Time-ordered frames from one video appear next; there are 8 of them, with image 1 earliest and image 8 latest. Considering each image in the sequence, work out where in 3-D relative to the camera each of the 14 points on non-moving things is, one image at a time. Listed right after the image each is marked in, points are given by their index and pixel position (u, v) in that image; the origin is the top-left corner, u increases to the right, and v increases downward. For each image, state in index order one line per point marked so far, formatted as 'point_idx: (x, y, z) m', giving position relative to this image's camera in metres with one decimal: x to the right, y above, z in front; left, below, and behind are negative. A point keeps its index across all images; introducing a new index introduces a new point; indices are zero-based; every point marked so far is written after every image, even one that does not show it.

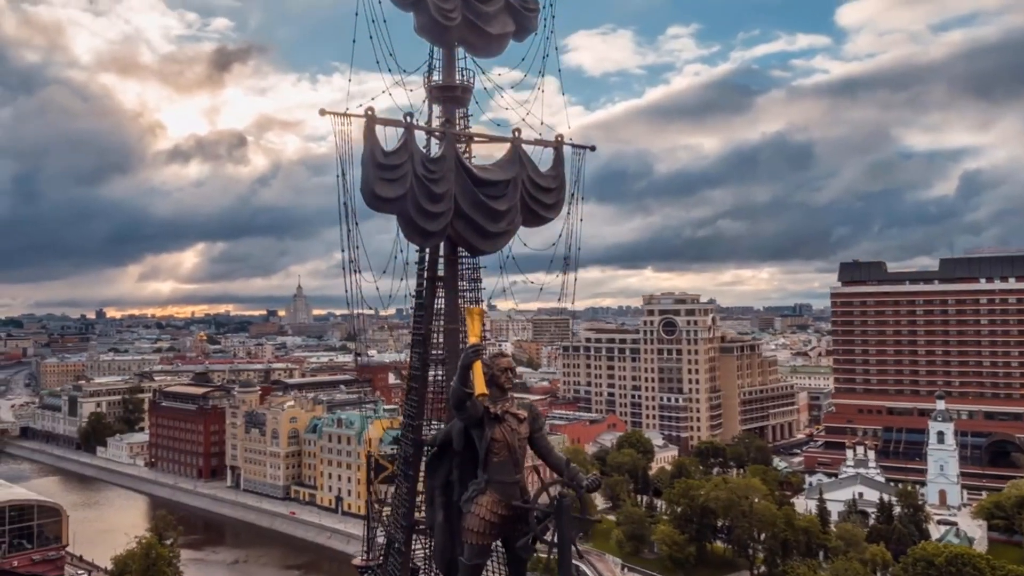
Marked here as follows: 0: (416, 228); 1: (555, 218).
0: (-1.0, +0.6, +8.9) m
1: (+0.5, +0.9, +10.1) m
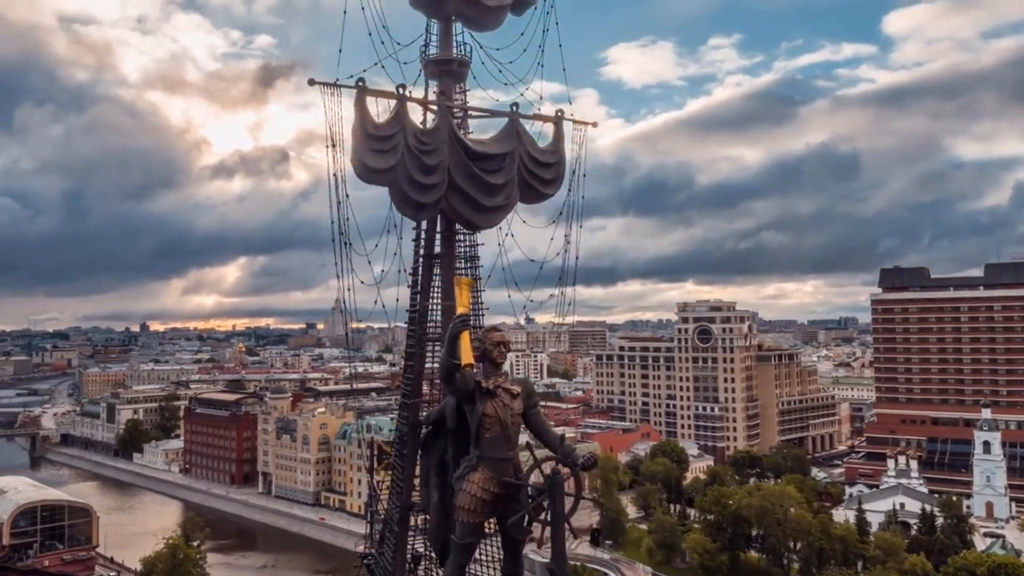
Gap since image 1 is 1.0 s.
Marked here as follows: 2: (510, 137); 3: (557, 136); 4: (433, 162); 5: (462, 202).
0: (-1.1, +0.9, +8.8) m
1: (+0.5, +1.1, +9.9) m
2: (0.0, +1.7, +9.5) m
3: (+0.5, +1.8, +10.0) m
4: (-0.8, +1.3, +8.9) m
5: (-0.5, +0.9, +9.1) m
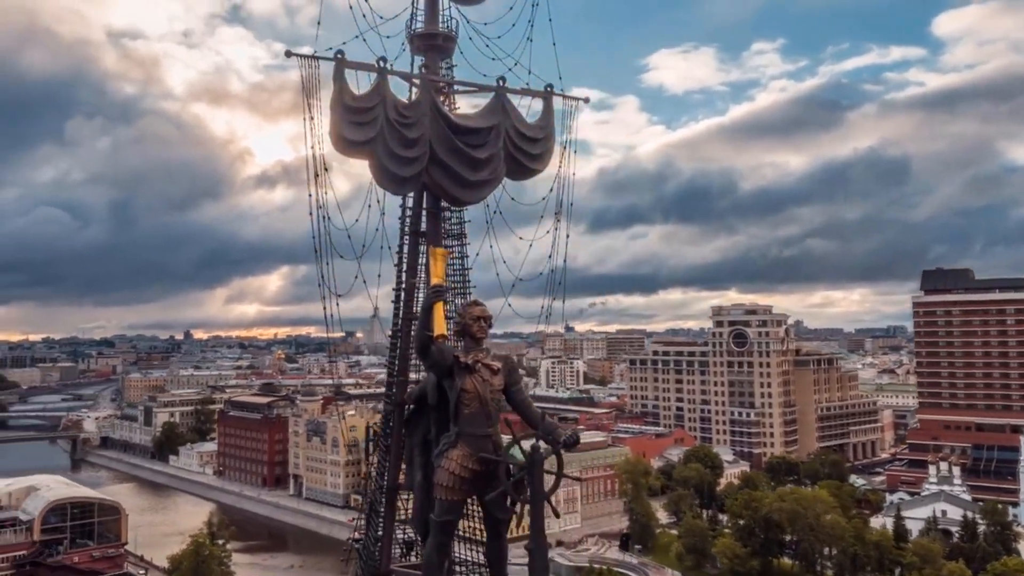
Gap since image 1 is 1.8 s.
0: (-1.2, +1.2, +8.7) m
1: (+0.3, +1.4, +9.7) m
2: (-0.2, +2.0, +9.4) m
3: (+0.4, +2.1, +9.8) m
4: (-1.0, +1.6, +8.8) m
5: (-0.7, +1.2, +9.0) m
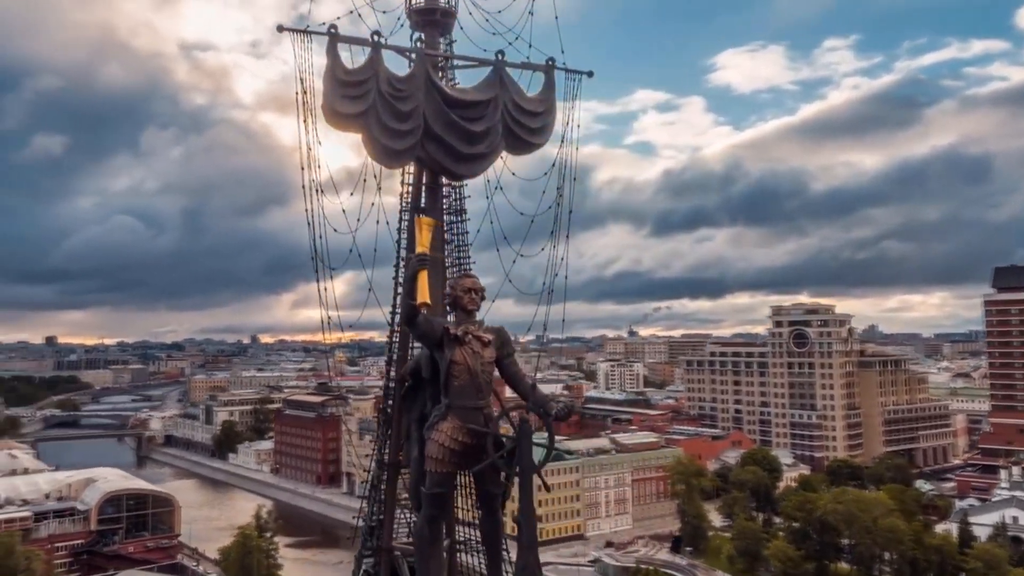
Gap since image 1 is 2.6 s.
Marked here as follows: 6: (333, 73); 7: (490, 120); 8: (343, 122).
0: (-1.3, +1.4, +8.6) m
1: (+0.3, +1.6, +9.6) m
2: (-0.2, +2.2, +9.3) m
3: (+0.4, +2.3, +9.7) m
4: (-1.1, +1.9, +8.7) m
5: (-0.8, +1.5, +8.9) m
6: (-1.8, +2.2, +8.5) m
7: (-0.2, +1.8, +9.1) m
8: (-1.7, +1.7, +8.5) m
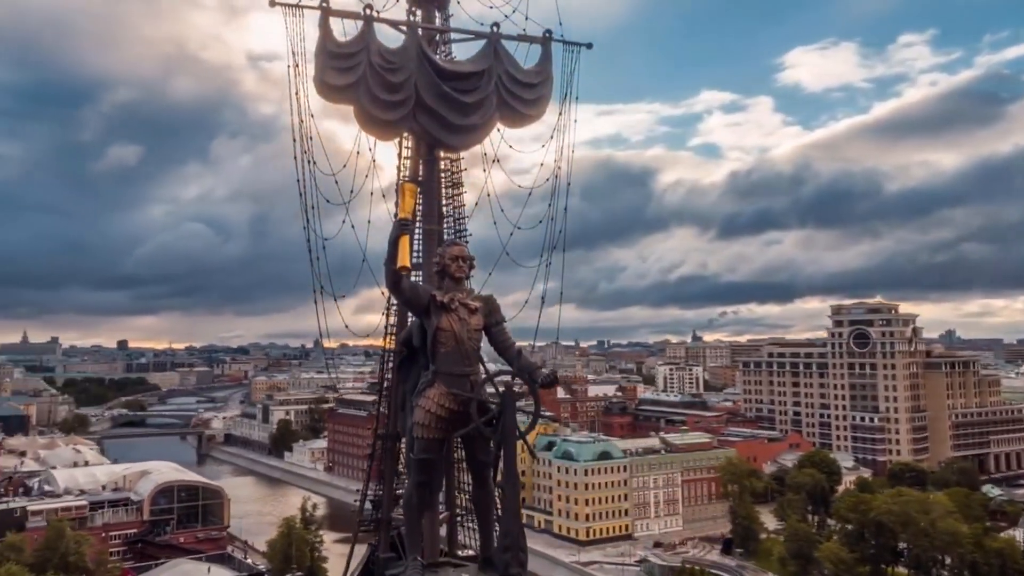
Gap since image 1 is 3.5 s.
0: (-1.4, +1.7, +8.7) m
1: (+0.3, +1.9, +9.5) m
2: (-0.3, +2.5, +9.3) m
3: (+0.4, +2.6, +9.6) m
4: (-1.2, +2.2, +8.8) m
5: (-0.8, +1.8, +9.0) m
6: (-1.9, +2.5, +8.6) m
7: (-0.3, +2.1, +9.1) m
8: (-1.8, +2.0, +8.6) m
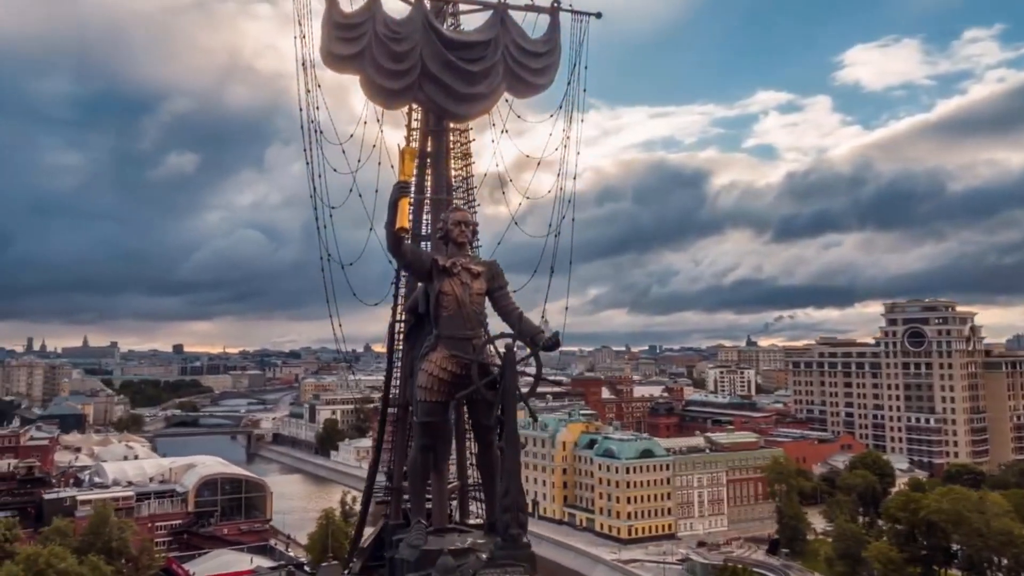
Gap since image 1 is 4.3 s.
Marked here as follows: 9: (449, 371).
0: (-1.4, +2.1, +8.8) m
1: (+0.4, +2.3, +9.5) m
2: (-0.2, +2.9, +9.3) m
3: (+0.4, +3.0, +9.6) m
4: (-1.1, +2.5, +8.9) m
5: (-0.8, +2.1, +9.0) m
6: (-1.9, +2.8, +8.7) m
7: (-0.2, +2.5, +9.1) m
8: (-1.8, +2.3, +8.7) m
9: (-0.6, -0.8, +8.0) m
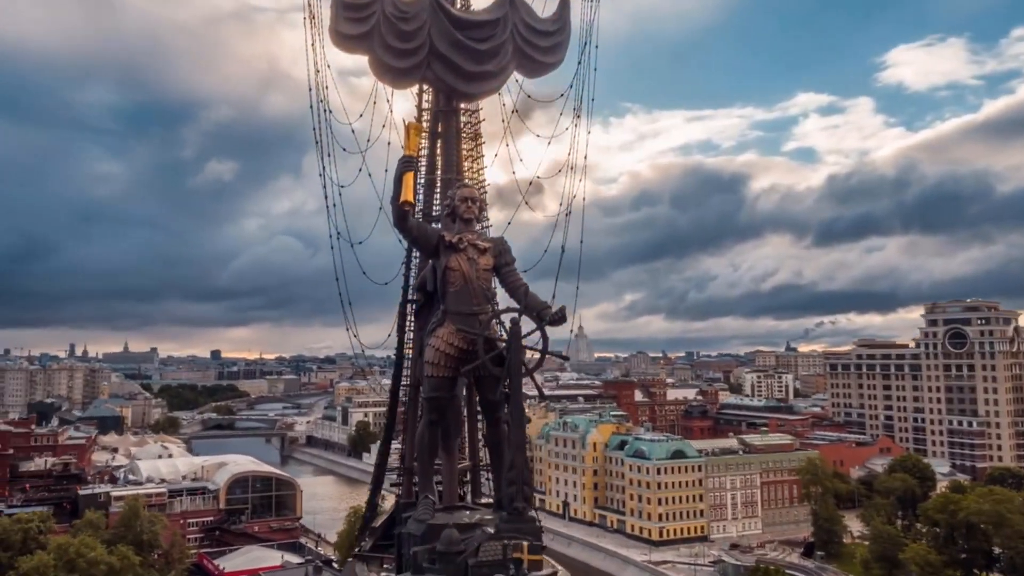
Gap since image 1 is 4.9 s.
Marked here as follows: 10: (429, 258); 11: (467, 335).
0: (-1.3, +2.3, +8.8) m
1: (+0.5, +2.5, +9.5) m
2: (-0.1, +3.1, +9.3) m
3: (+0.6, +3.2, +9.6) m
4: (-1.0, +2.7, +8.9) m
5: (-0.7, +2.3, +9.0) m
6: (-1.8, +3.0, +8.8) m
7: (-0.2, +2.7, +9.1) m
8: (-1.7, +2.5, +8.8) m
9: (-0.5, -0.5, +8.0) m
10: (-0.8, +0.3, +8.3) m
11: (-0.4, -0.4, +7.9) m
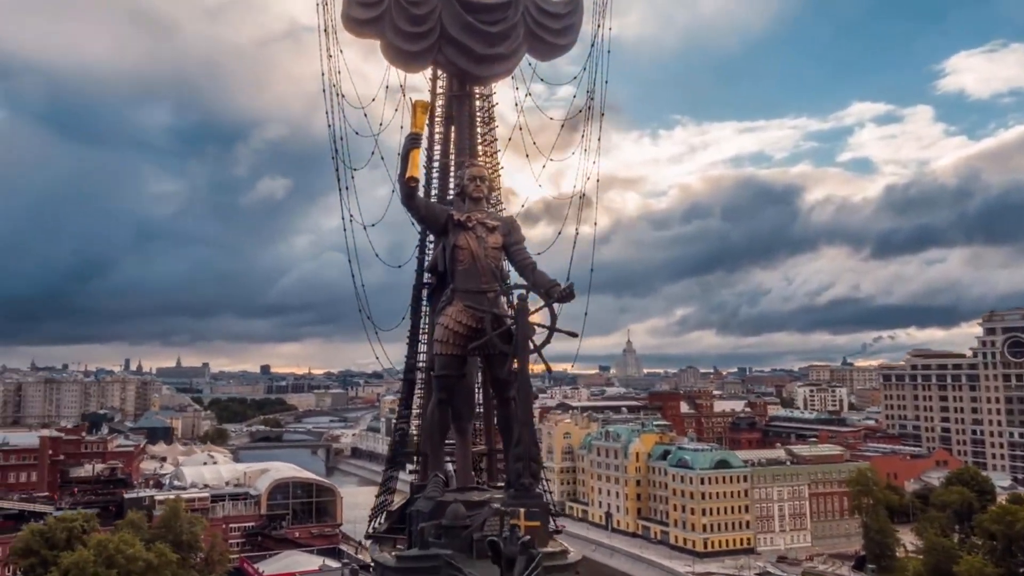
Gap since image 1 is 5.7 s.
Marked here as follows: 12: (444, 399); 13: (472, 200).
0: (-1.2, +2.5, +8.9) m
1: (+0.6, +2.7, +9.4) m
2: (0.0, +3.3, +9.3) m
3: (+0.7, +3.4, +9.5) m
4: (-0.9, +2.9, +8.9) m
5: (-0.6, +2.5, +9.0) m
6: (-1.7, +3.2, +8.9) m
7: (0.0, +2.9, +9.1) m
8: (-1.6, +2.7, +8.8) m
9: (-0.5, -0.3, +7.9) m
10: (-0.7, +0.5, +8.3) m
11: (-0.3, -0.2, +7.9) m
12: (-0.7, -1.1, +8.1) m
13: (-0.4, +0.9, +8.3) m
